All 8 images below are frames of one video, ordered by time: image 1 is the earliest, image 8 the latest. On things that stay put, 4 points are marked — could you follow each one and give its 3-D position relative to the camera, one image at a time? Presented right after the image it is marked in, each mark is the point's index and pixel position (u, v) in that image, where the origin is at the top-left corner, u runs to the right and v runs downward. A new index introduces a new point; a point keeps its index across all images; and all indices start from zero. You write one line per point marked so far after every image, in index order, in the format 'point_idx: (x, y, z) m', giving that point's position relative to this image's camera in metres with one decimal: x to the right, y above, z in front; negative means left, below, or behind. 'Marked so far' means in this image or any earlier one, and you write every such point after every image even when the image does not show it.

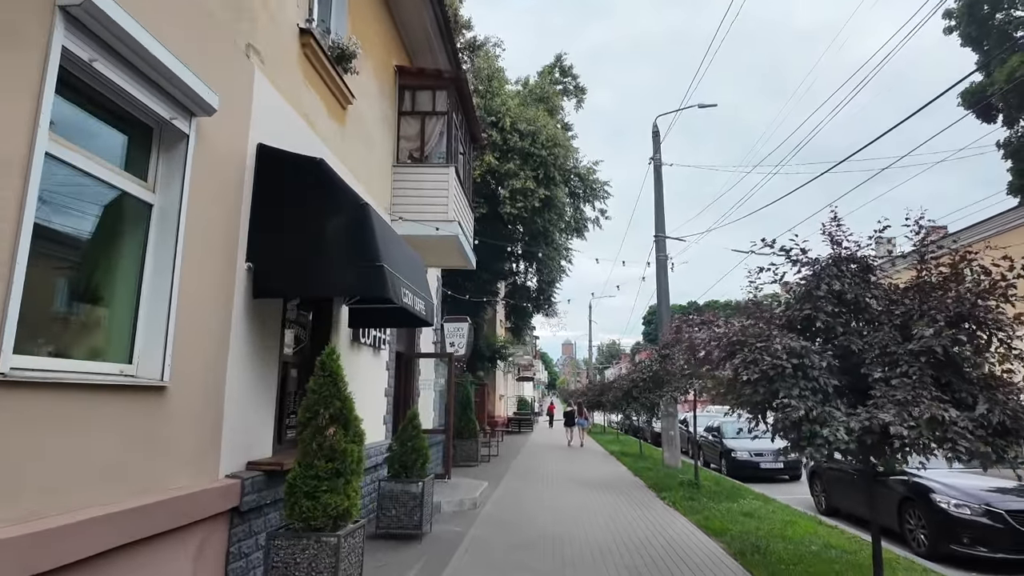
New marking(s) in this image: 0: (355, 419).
0: (-1.4, -1.2, +5.1) m
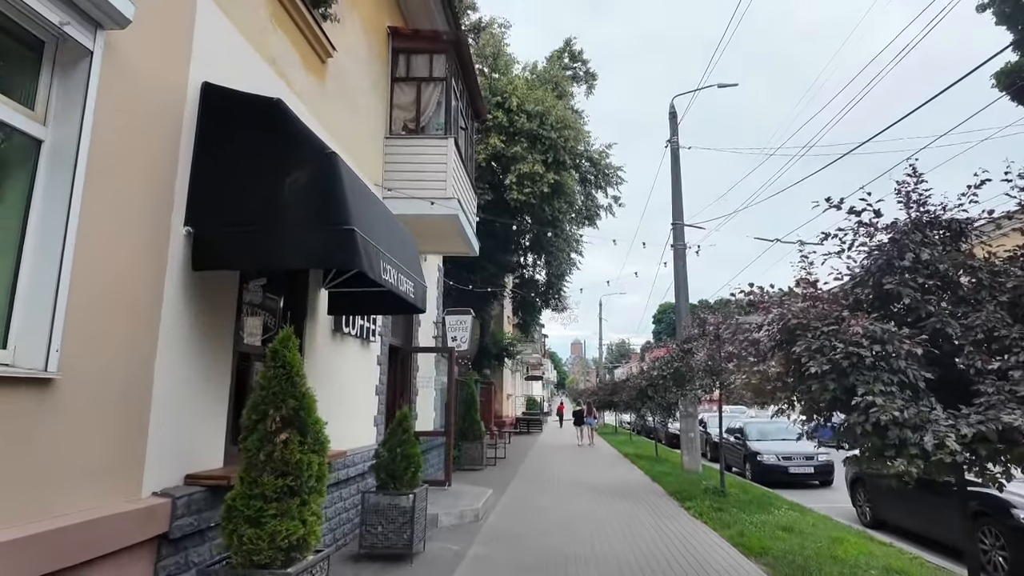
0: (-1.4, -0.9, +4.0) m
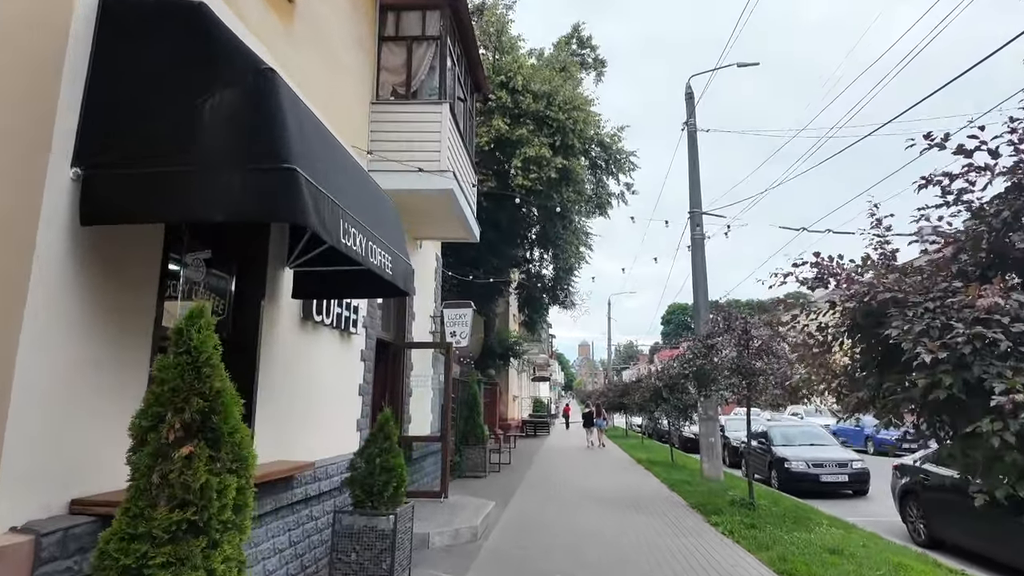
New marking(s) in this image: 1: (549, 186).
0: (-1.4, -0.7, +2.9) m
1: (+1.0, +2.8, +15.9) m
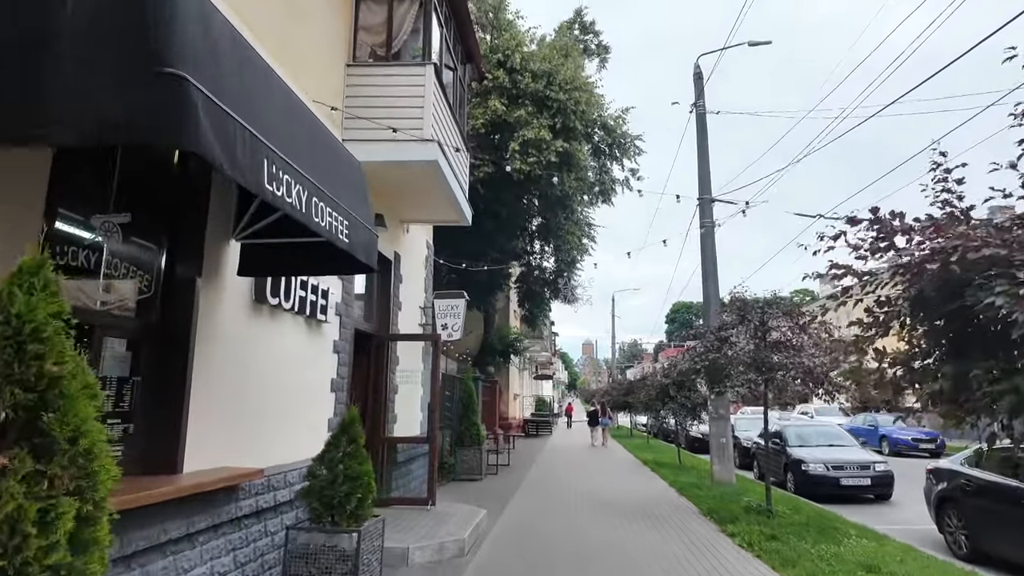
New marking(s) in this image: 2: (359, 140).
0: (-1.5, -0.5, +2.0) m
1: (+1.0, +3.0, +15.0) m
2: (-1.9, +1.8, +7.3) m
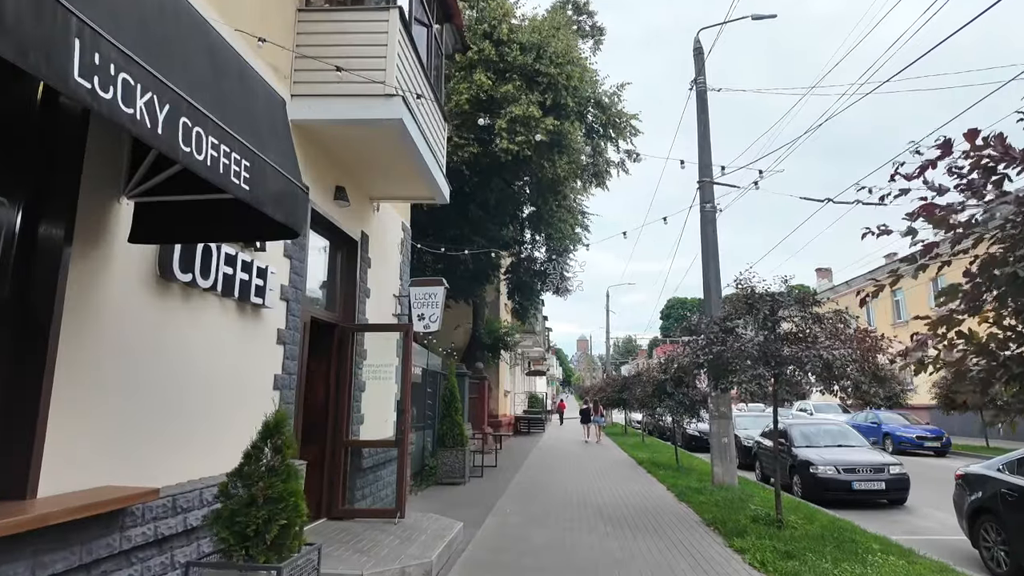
0: (-1.7, -0.3, +1.0) m
1: (+0.6, +3.3, +14.0) m
2: (-2.2, +2.0, +6.2) m
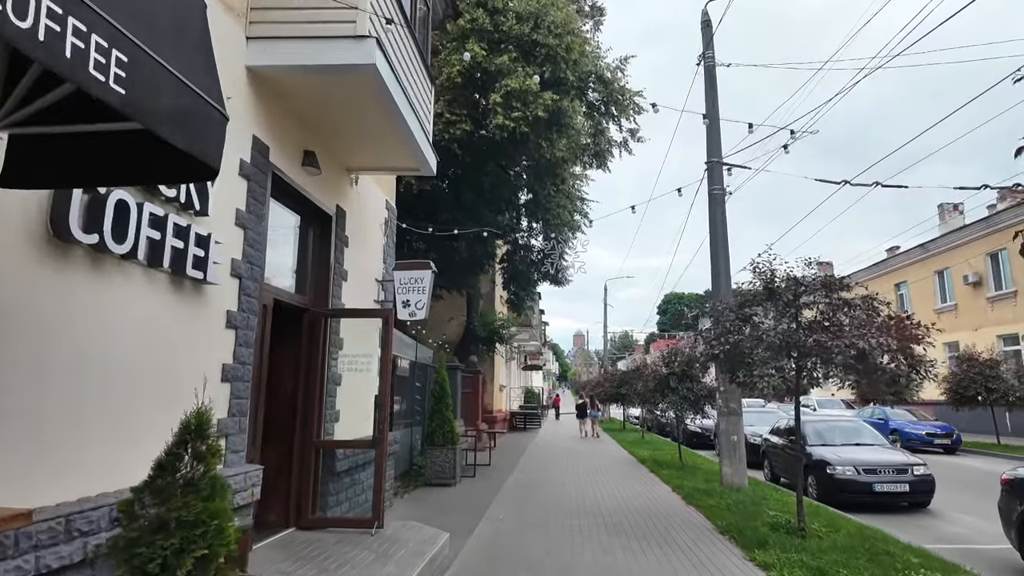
0: (-1.7, -0.2, +0.1) m
1: (+0.5, +3.5, +13.1) m
2: (-2.2, +2.3, +5.3) m
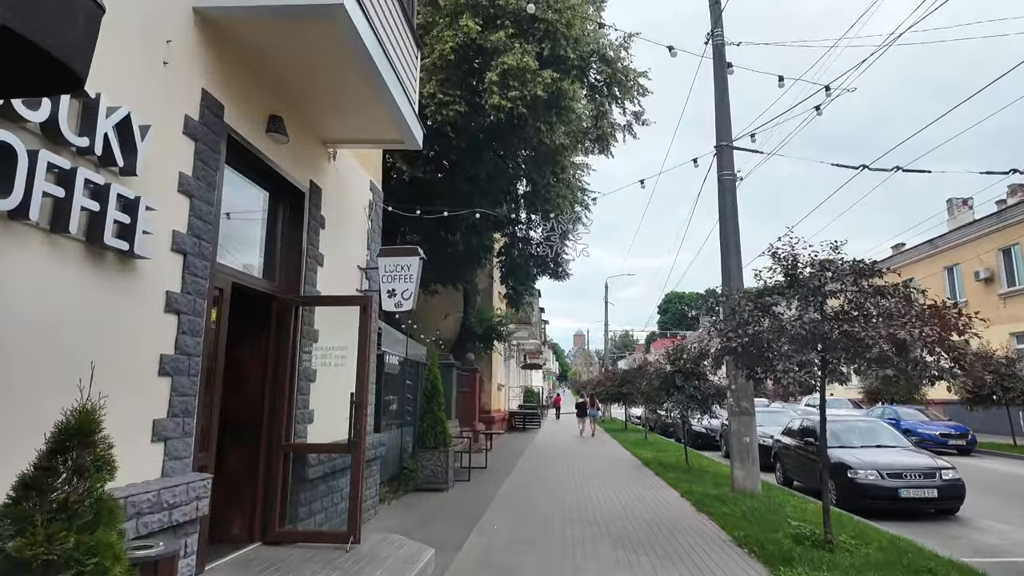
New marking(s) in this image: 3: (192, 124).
0: (-1.8, 0.0, -0.6) m
1: (+0.5, +3.7, +12.3) m
2: (-2.3, +2.4, +4.5) m
3: (-2.5, +1.3, +4.5) m
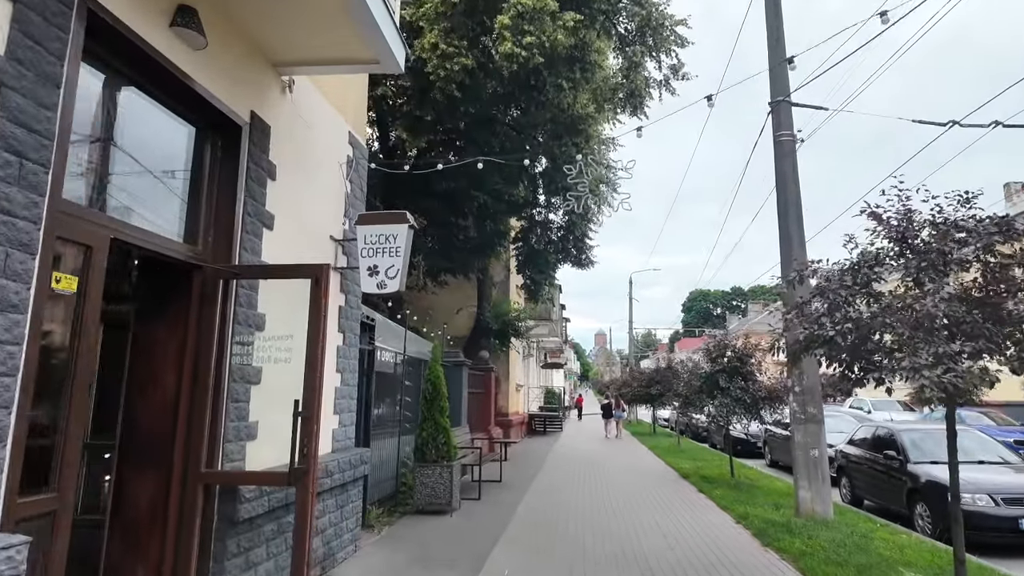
0: (-1.9, +0.3, -2.4) m
1: (+0.8, +4.0, +10.5) m
2: (-2.3, +2.7, +2.8) m
3: (-2.5, +1.5, +2.8) m
